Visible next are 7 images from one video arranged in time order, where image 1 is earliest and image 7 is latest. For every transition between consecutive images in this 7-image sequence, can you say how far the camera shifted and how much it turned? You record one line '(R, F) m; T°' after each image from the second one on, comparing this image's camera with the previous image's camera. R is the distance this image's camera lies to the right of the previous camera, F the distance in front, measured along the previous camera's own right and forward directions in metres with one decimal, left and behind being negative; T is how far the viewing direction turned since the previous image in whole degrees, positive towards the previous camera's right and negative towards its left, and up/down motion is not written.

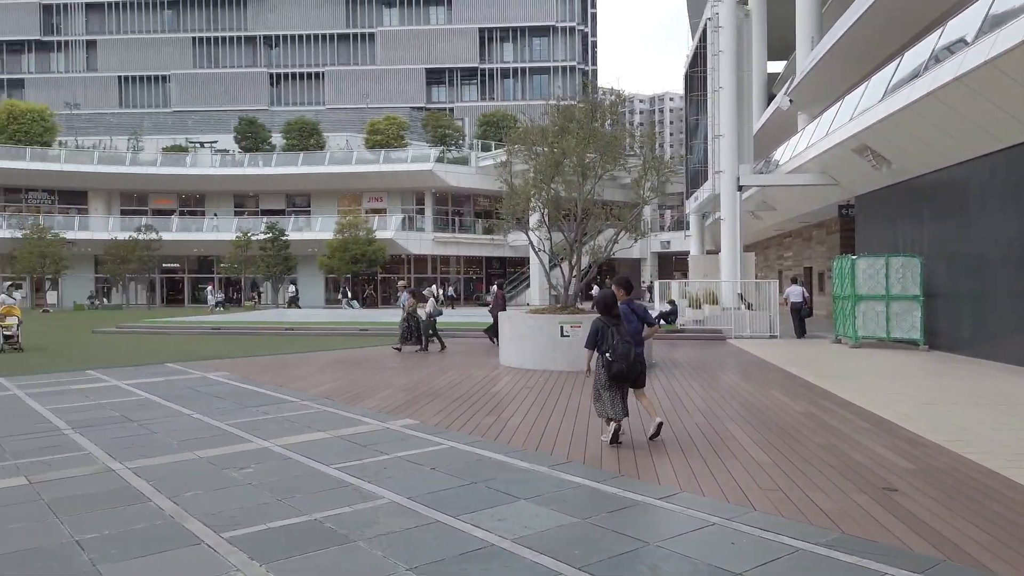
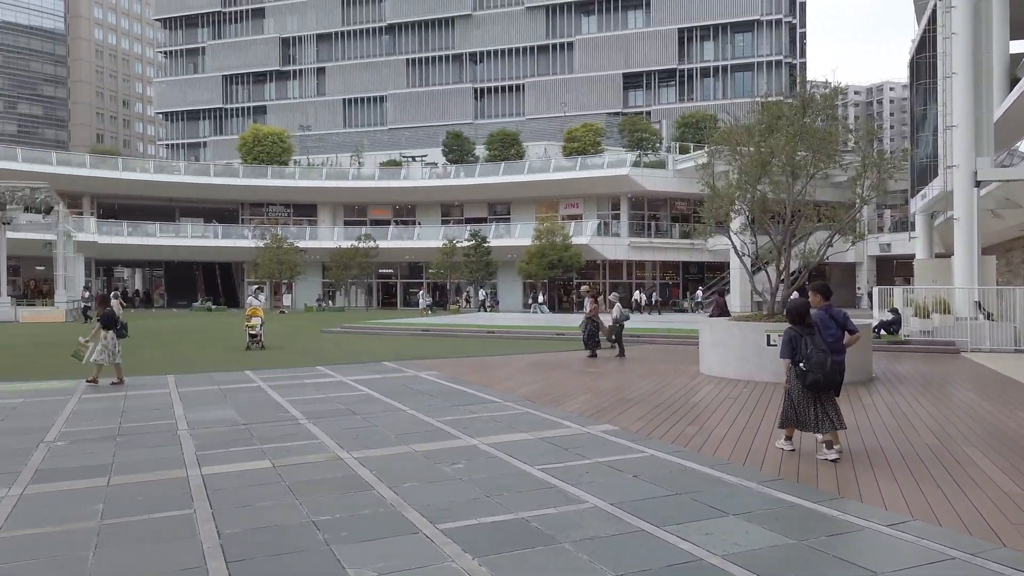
(-0.1, 0.0) m; -15°
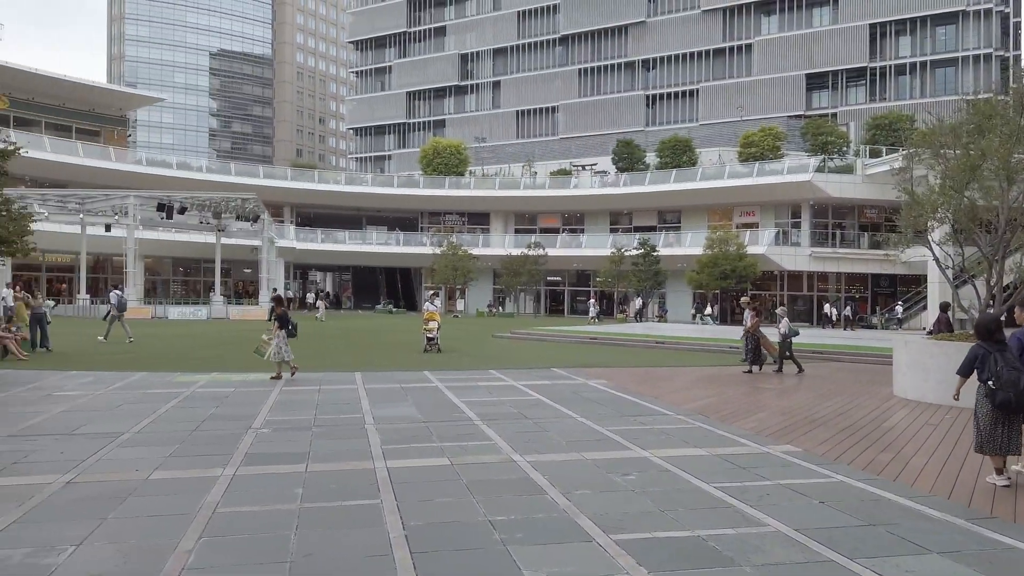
(-0.1, 0.0) m; -12°
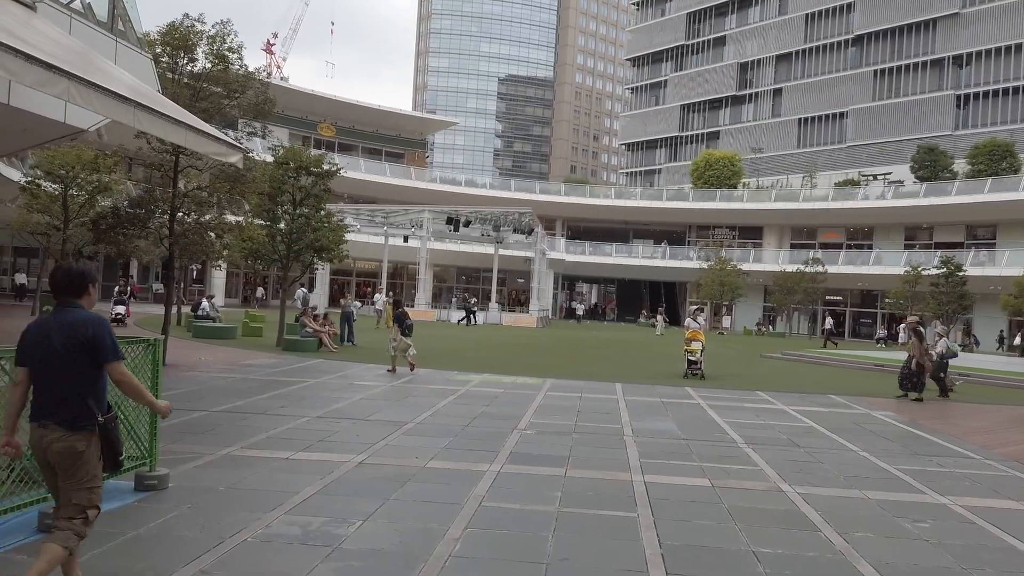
(0.0, +0.1) m; -20°
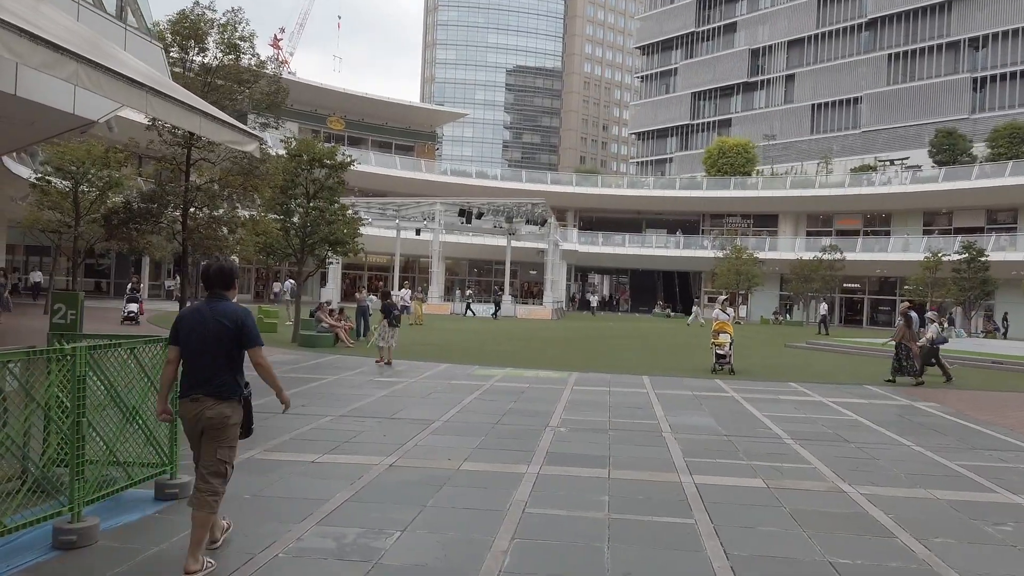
(-0.2, +0.4) m; -1°
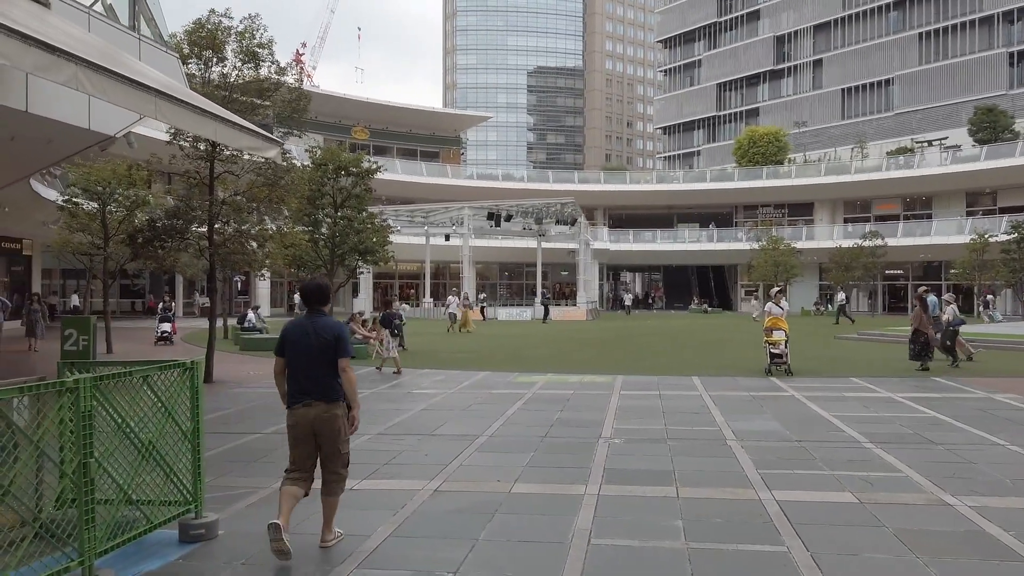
(-0.1, +0.6) m; -2°
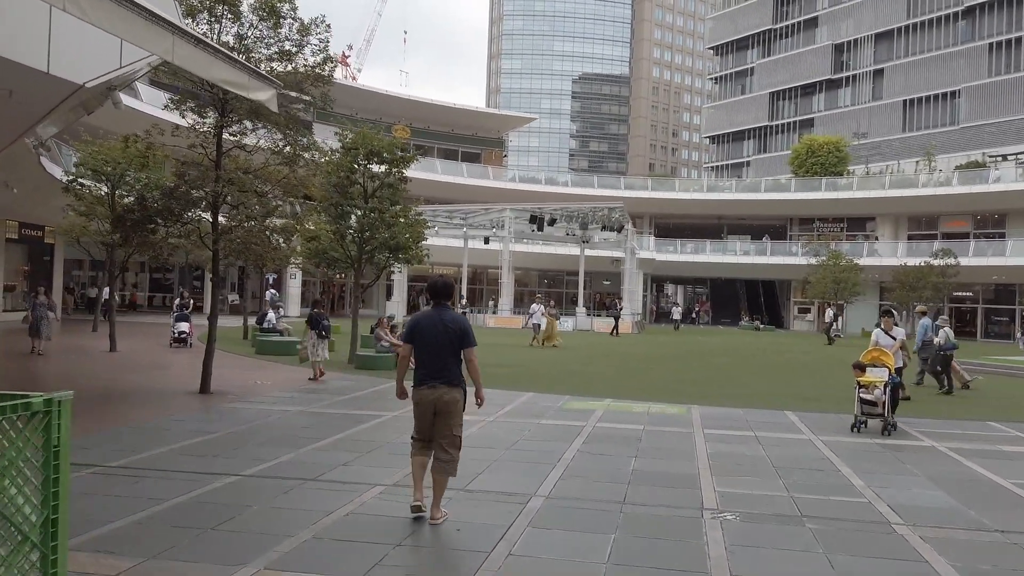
(-0.3, +2.2) m; -3°
